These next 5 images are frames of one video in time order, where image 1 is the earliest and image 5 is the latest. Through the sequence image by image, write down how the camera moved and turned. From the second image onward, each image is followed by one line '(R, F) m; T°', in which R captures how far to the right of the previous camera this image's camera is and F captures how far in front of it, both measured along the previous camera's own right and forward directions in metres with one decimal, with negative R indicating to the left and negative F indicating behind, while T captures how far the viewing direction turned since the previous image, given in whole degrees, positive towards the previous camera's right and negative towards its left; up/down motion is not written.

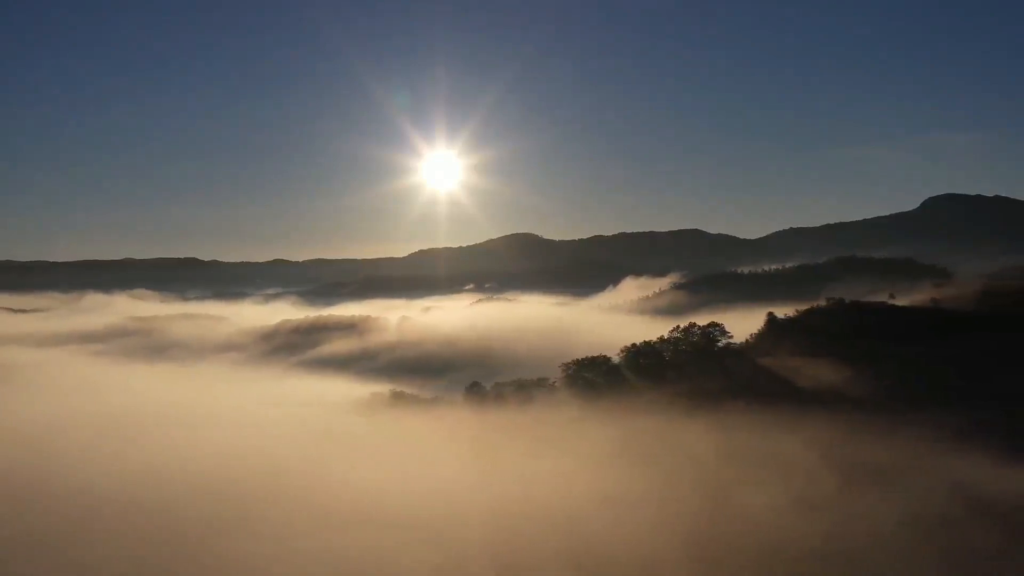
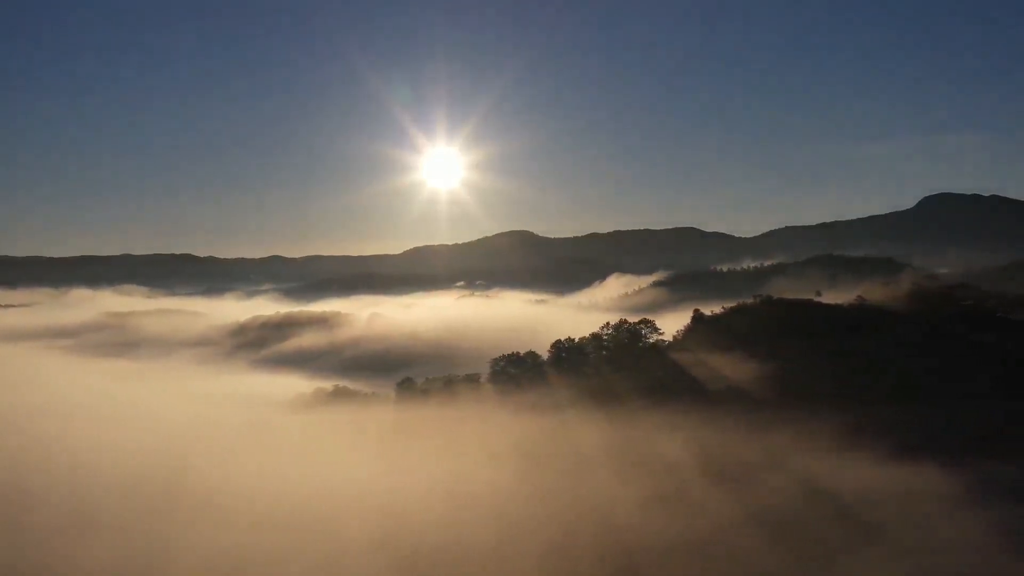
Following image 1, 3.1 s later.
(+8.3, +0.4) m; 0°
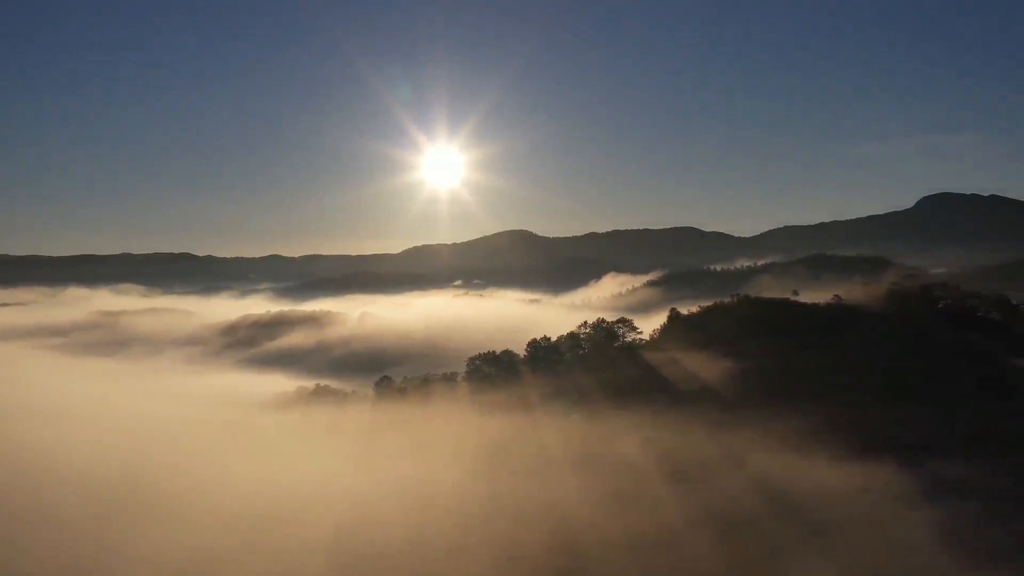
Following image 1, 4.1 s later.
(+2.7, +0.2) m; 0°
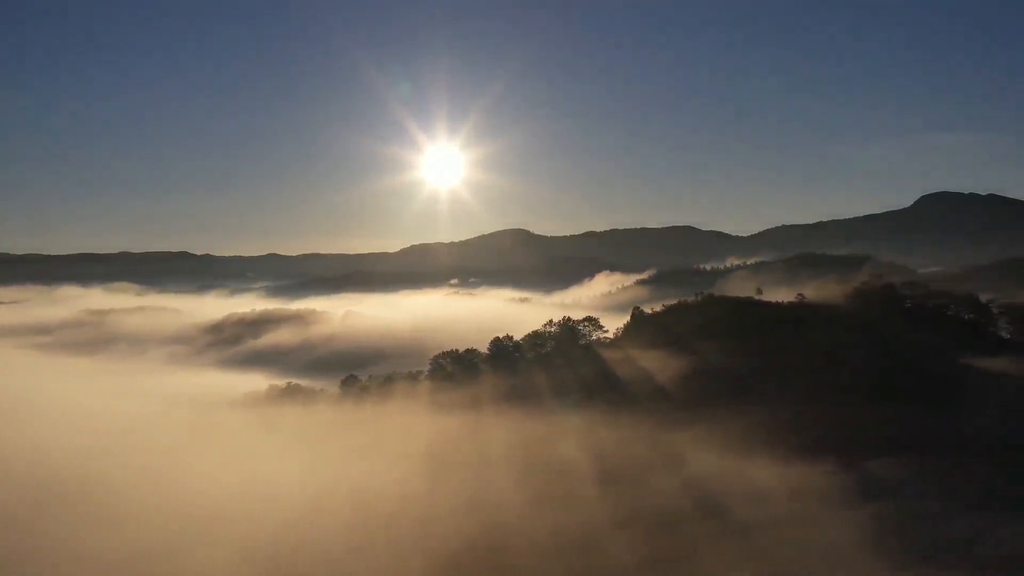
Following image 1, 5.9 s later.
(+4.1, +0.4) m; 0°
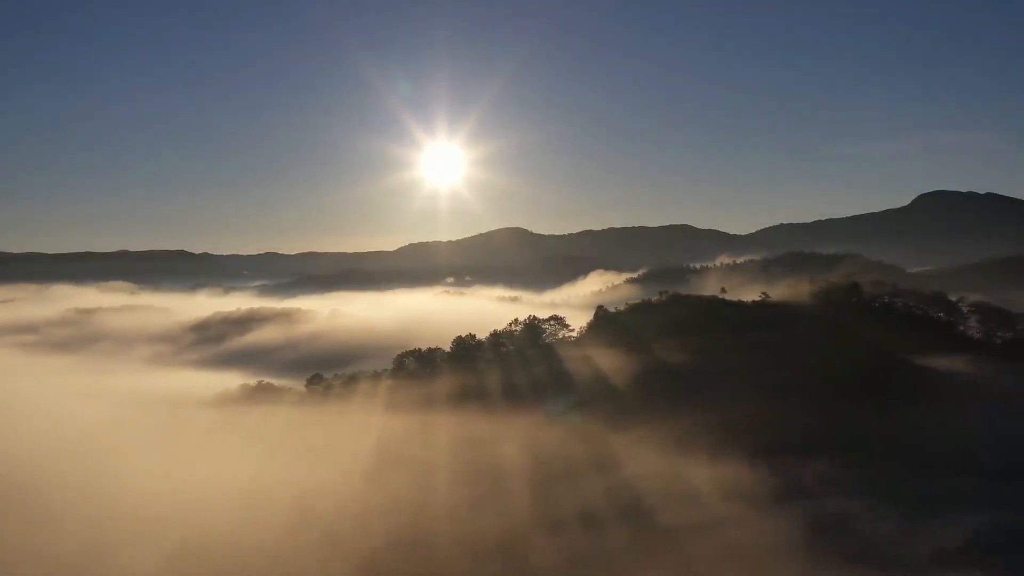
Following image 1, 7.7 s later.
(+4.0, +0.5) m; 0°
